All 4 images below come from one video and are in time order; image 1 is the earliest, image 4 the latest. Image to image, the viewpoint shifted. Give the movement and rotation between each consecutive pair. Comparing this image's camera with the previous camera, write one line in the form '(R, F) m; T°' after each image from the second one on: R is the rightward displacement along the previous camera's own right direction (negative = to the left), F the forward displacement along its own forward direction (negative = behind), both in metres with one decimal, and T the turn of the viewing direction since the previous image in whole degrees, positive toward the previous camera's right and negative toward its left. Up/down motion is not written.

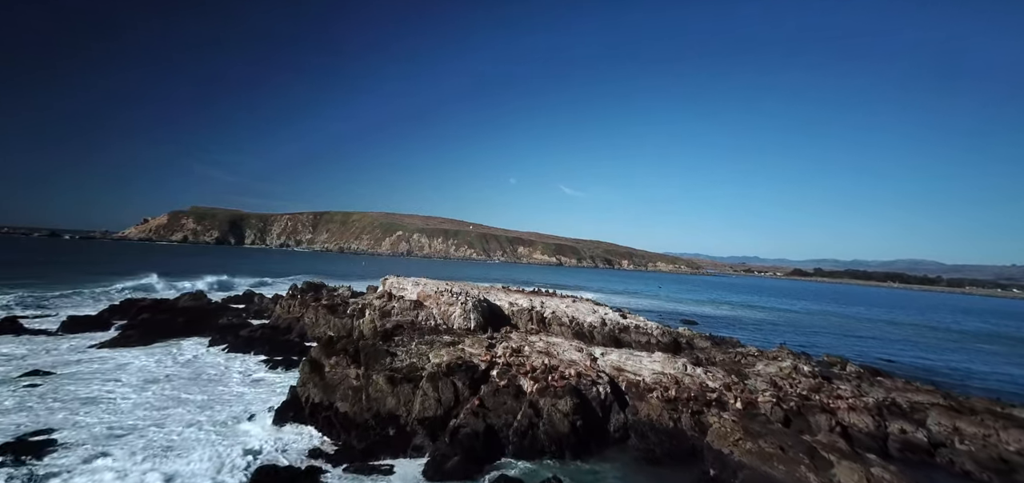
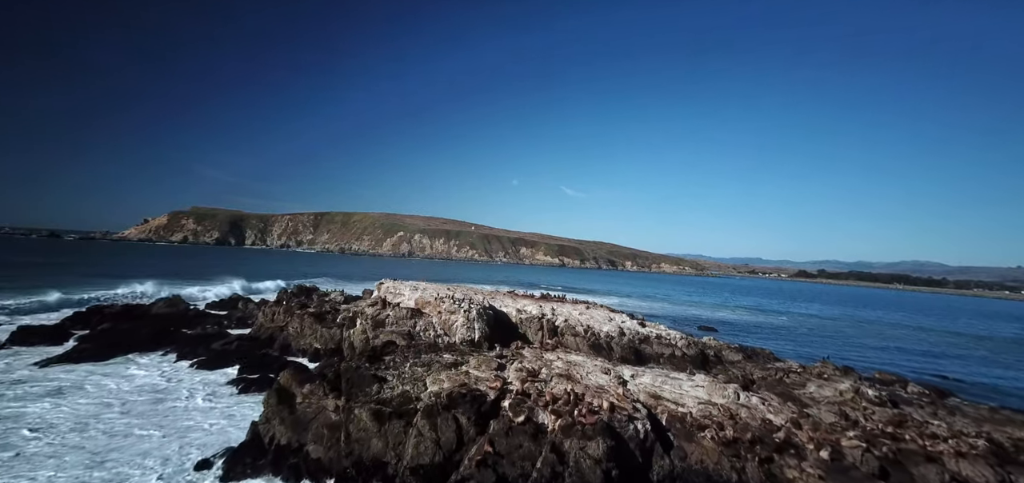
(-0.4, +2.6) m; 0°
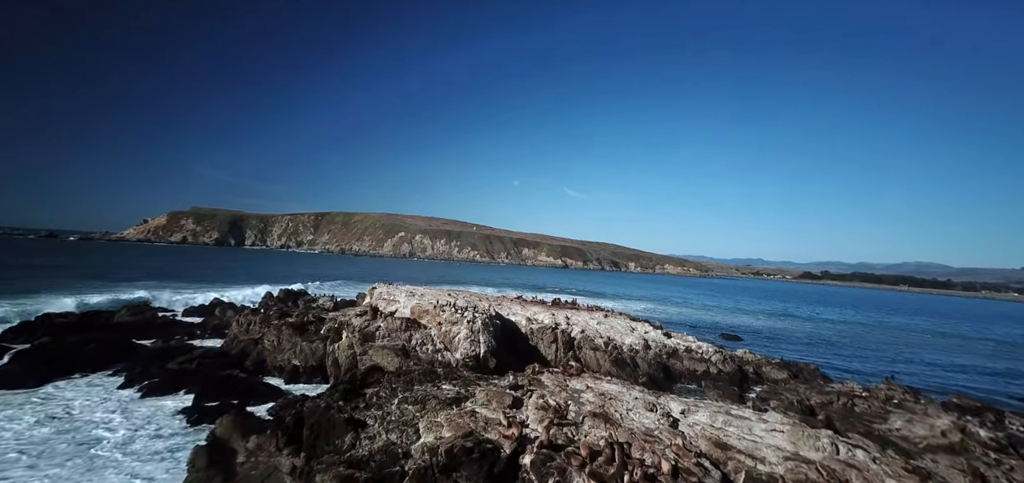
(-0.4, +3.0) m; 0°
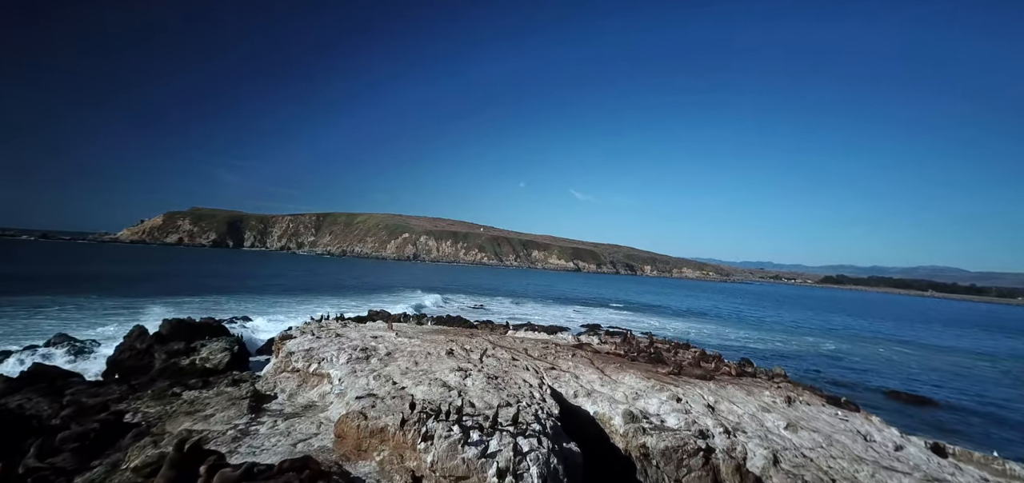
(-1.7, +13.5) m; -1°
